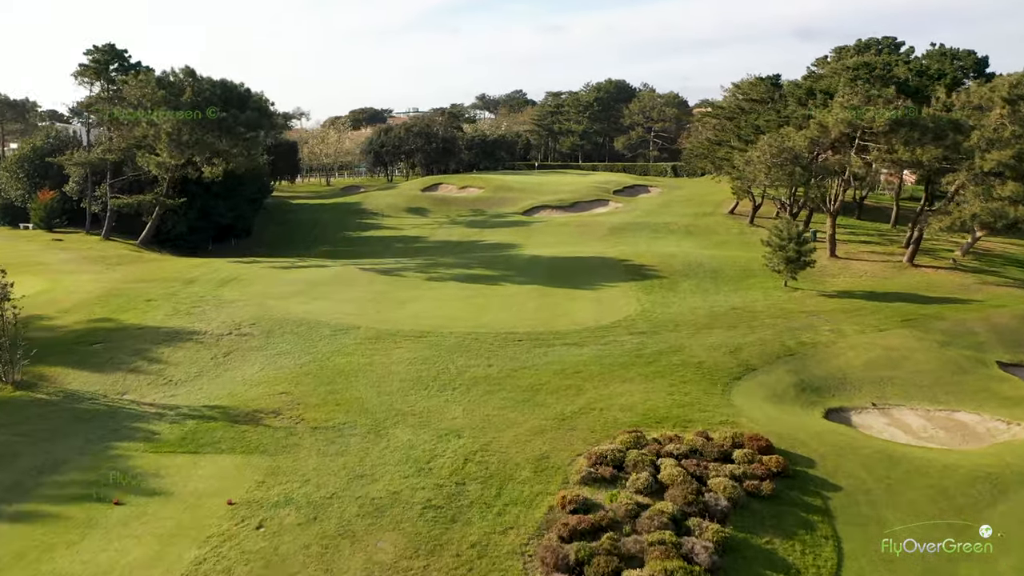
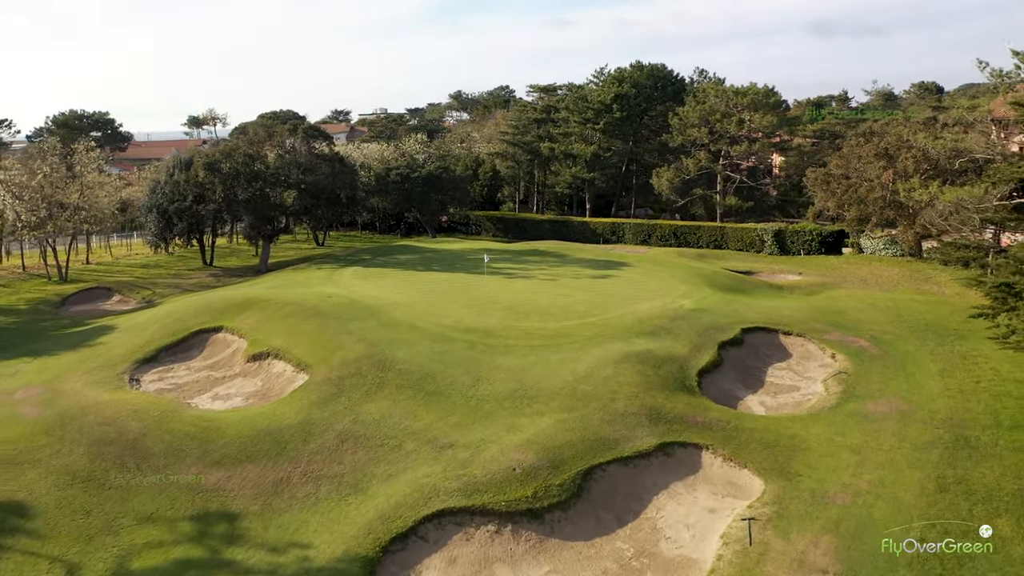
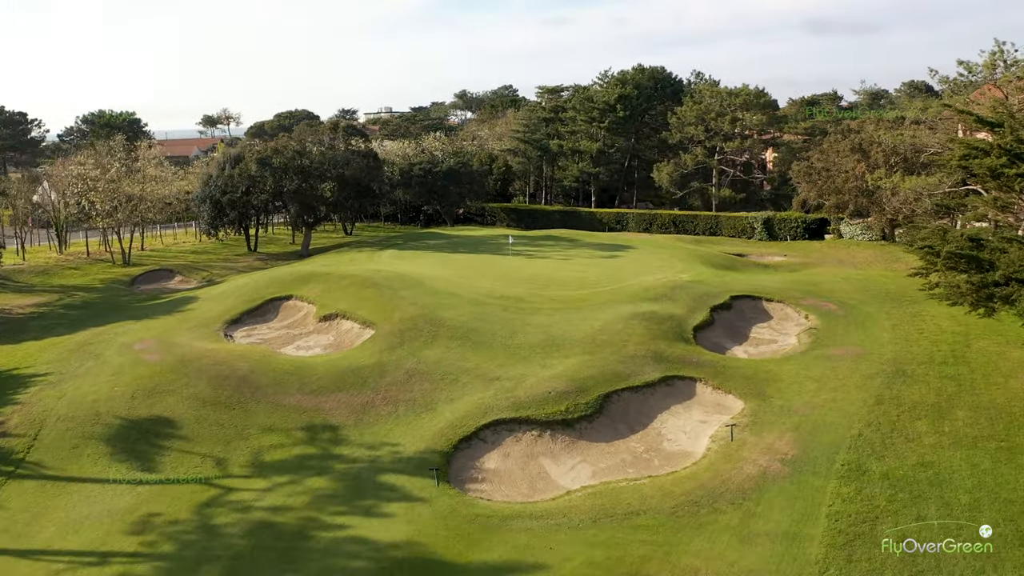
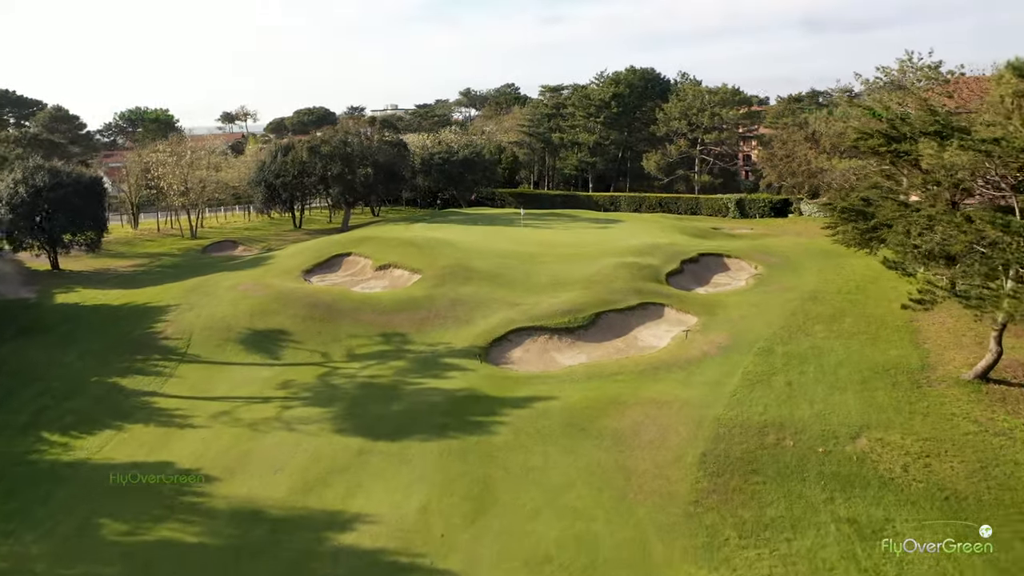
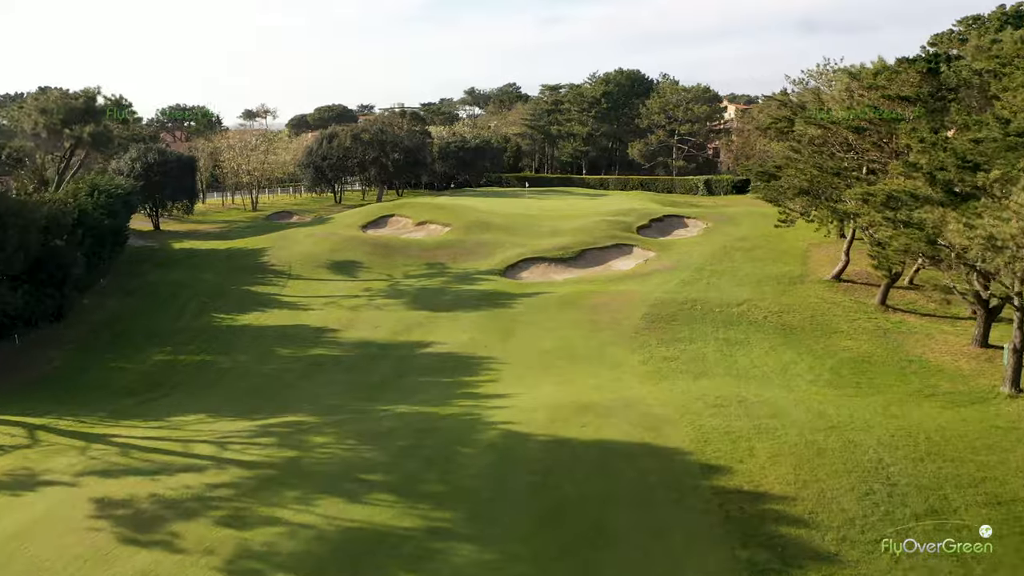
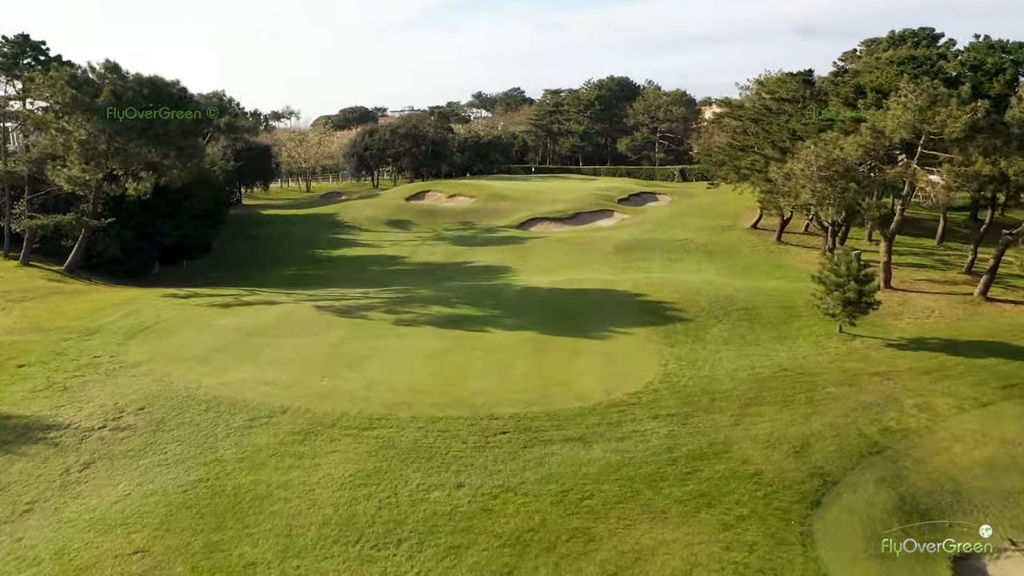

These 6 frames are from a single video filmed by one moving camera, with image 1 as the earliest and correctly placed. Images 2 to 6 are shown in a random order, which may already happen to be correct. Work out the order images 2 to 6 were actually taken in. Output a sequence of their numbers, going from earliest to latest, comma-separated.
6, 5, 4, 3, 2
